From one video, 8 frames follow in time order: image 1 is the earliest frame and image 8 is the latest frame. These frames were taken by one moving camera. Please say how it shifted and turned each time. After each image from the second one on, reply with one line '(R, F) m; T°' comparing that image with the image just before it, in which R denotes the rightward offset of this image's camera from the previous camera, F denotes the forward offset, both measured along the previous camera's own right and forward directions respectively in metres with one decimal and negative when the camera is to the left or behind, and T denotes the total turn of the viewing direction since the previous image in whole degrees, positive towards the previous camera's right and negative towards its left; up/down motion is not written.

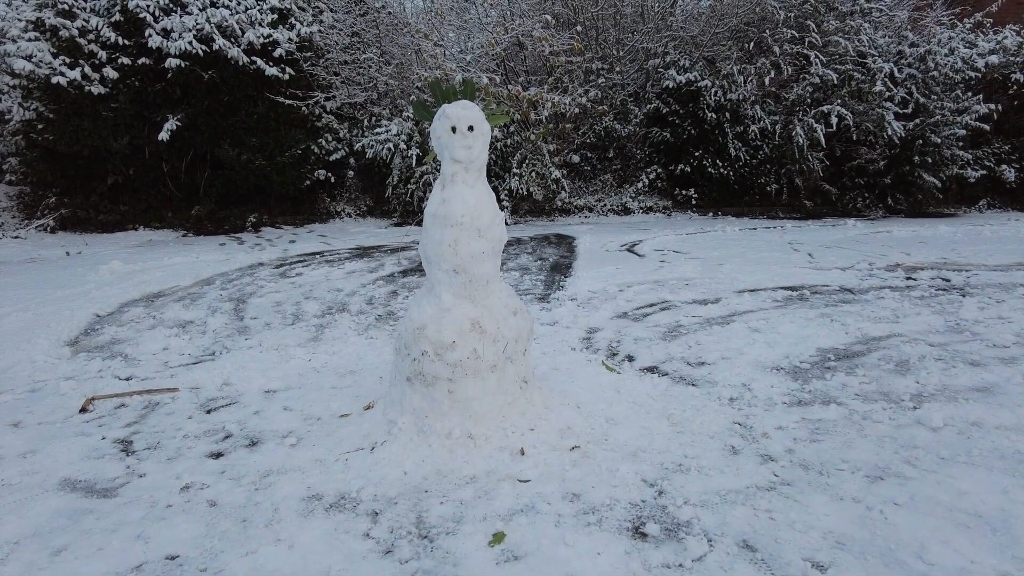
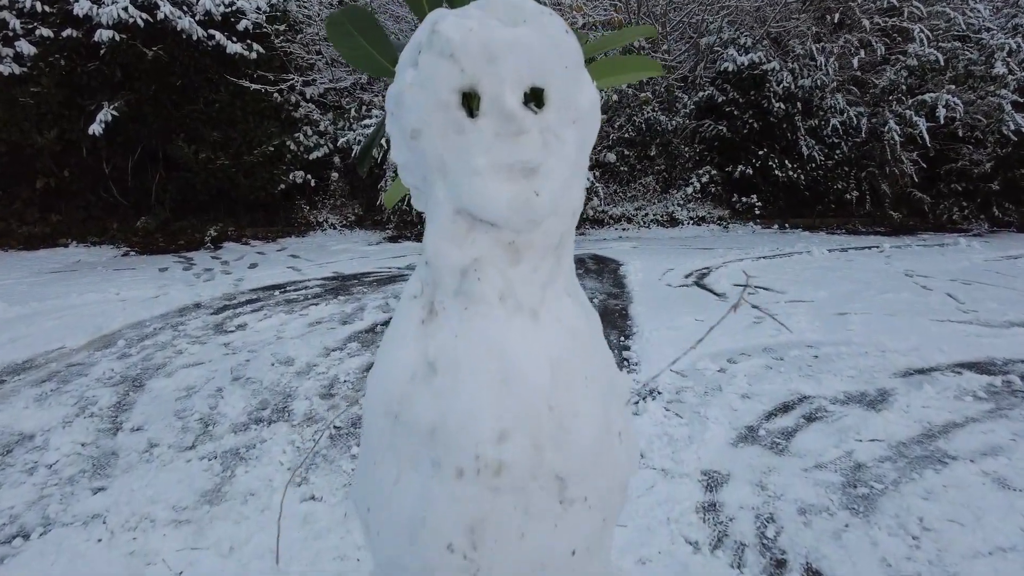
(-0.2, +2.2) m; -1°
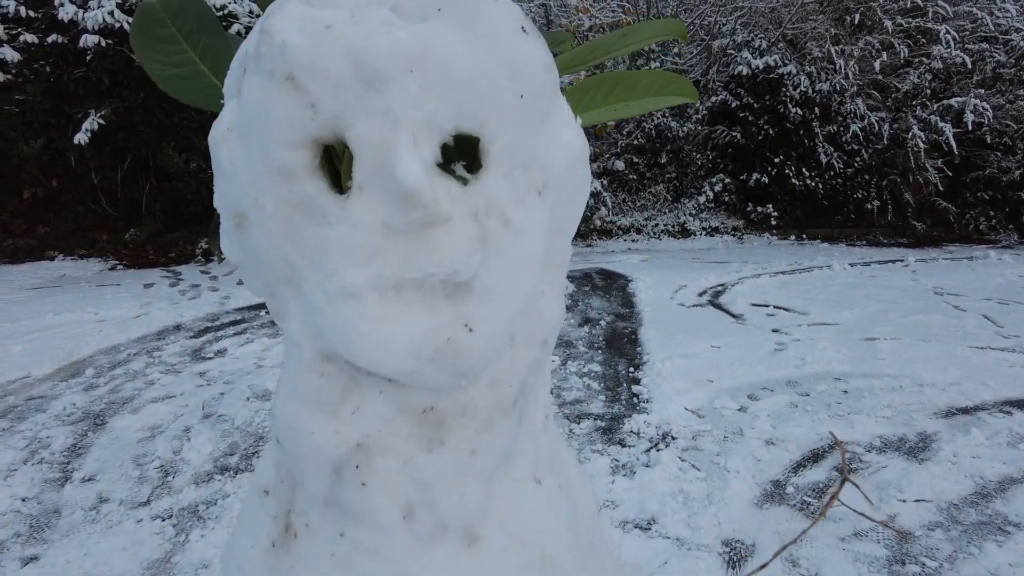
(+0.1, +0.4) m; -1°
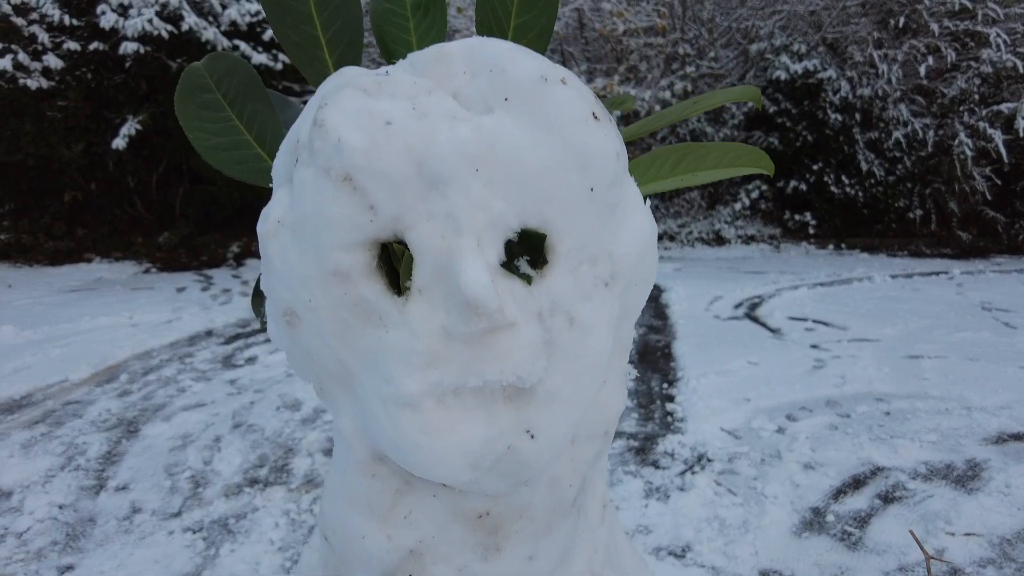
(0.0, 0.0) m; -3°
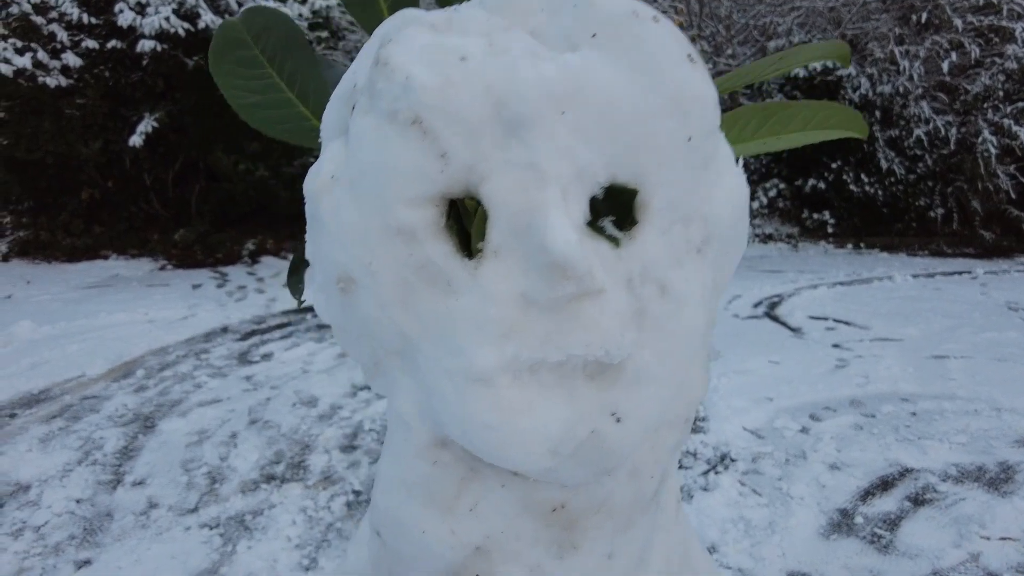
(0.0, +0.1) m; -1°
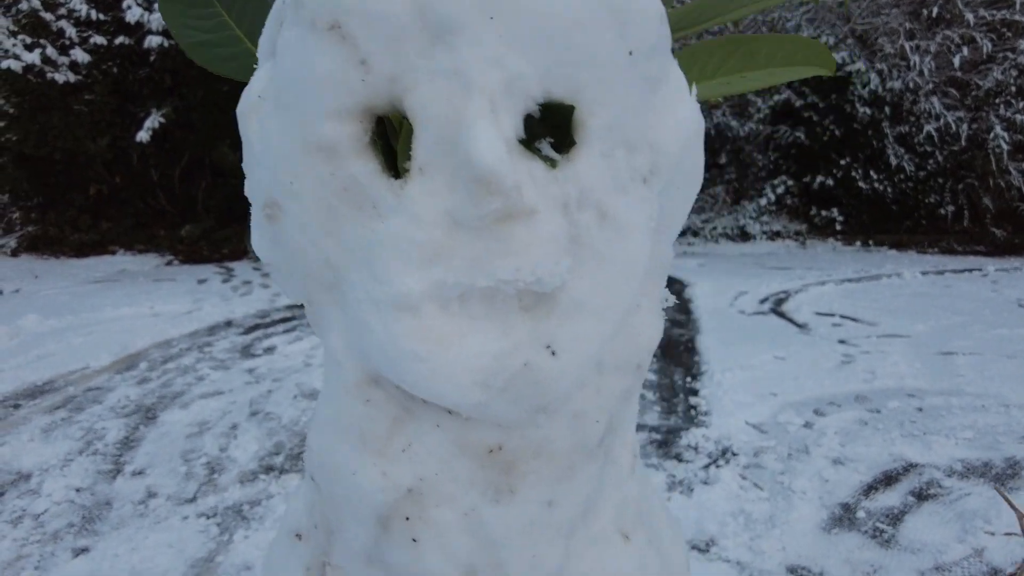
(0.0, 0.0) m; -1°
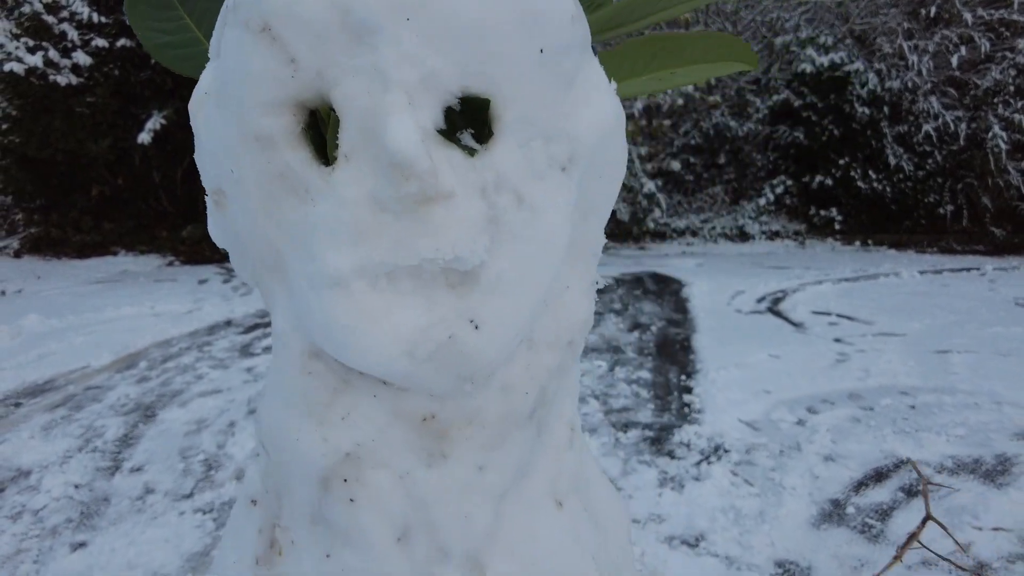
(0.0, 0.0) m; 0°
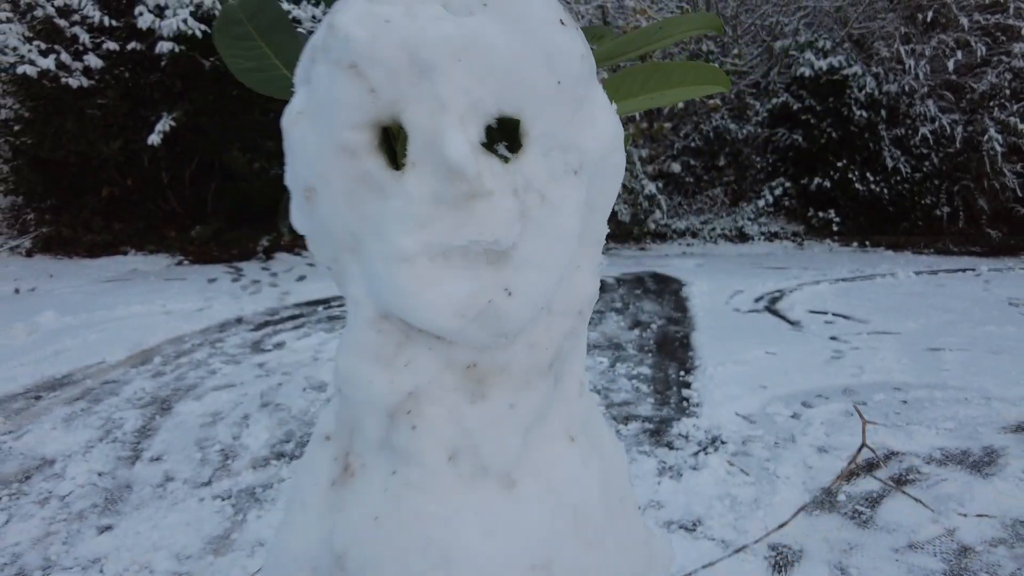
(0.0, -0.1) m; 0°
